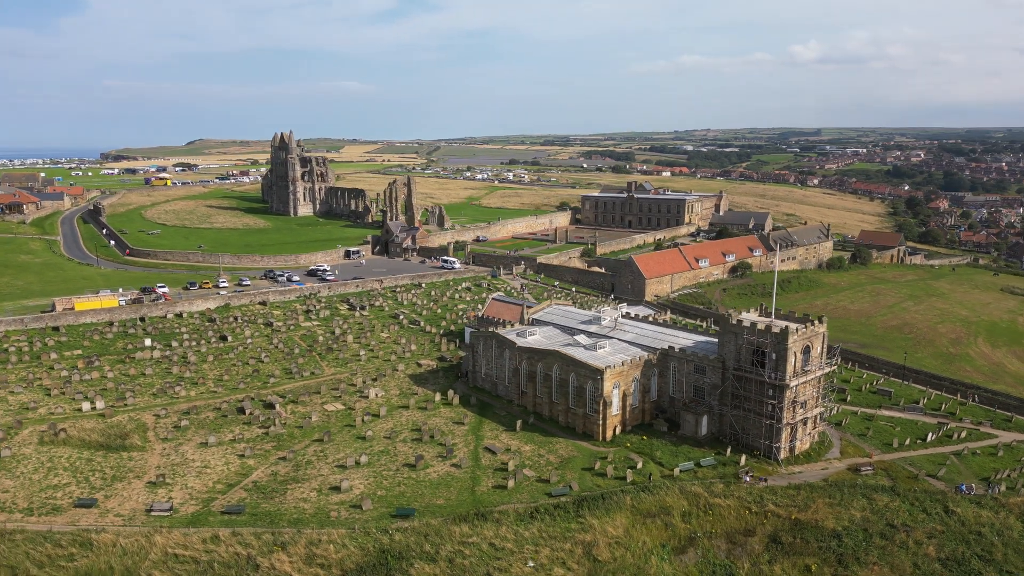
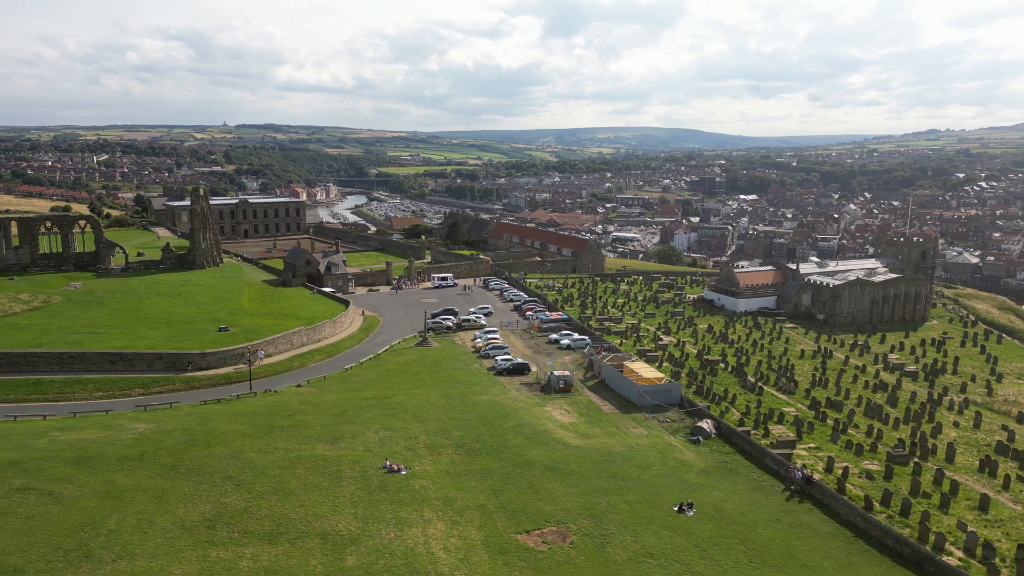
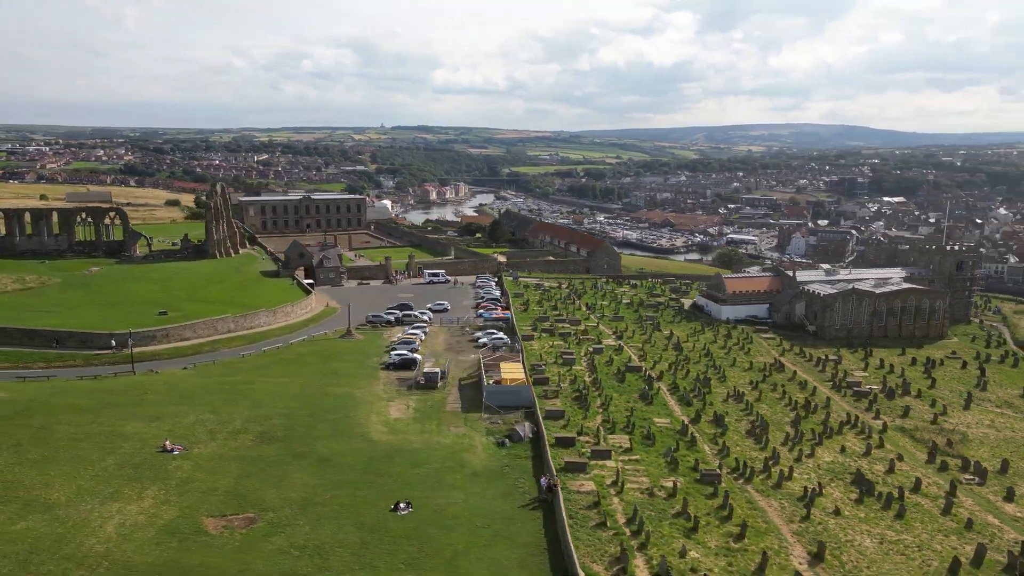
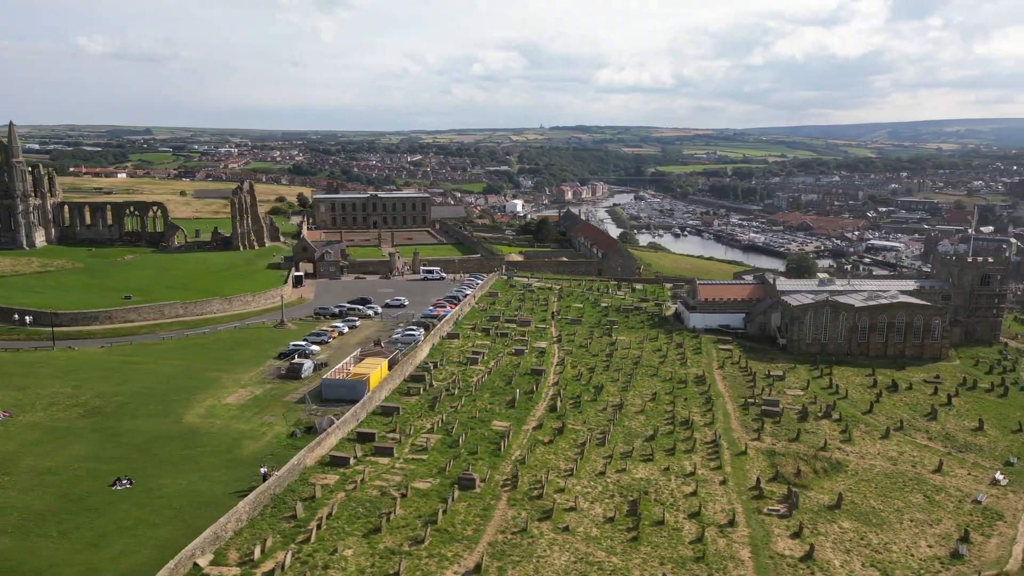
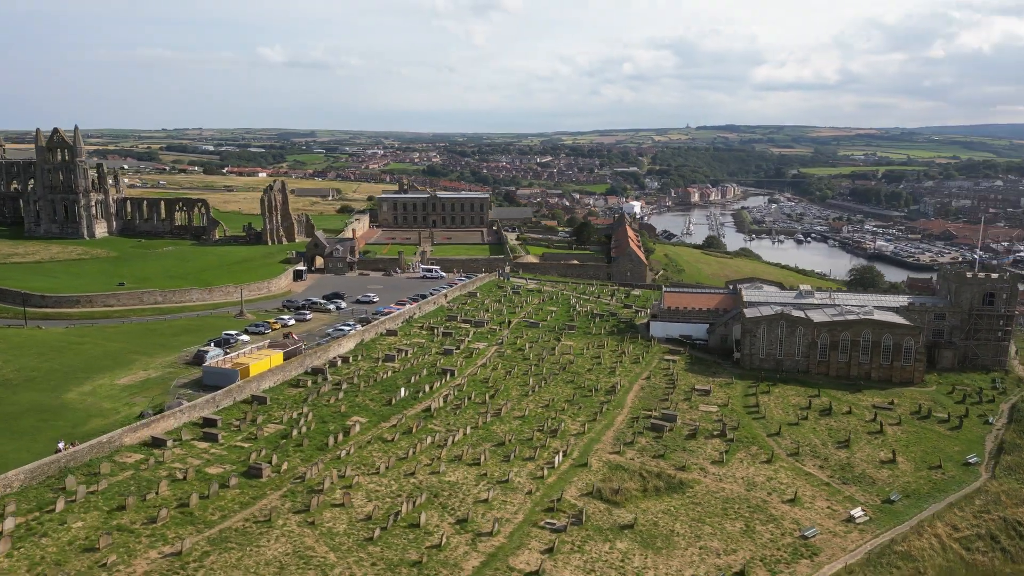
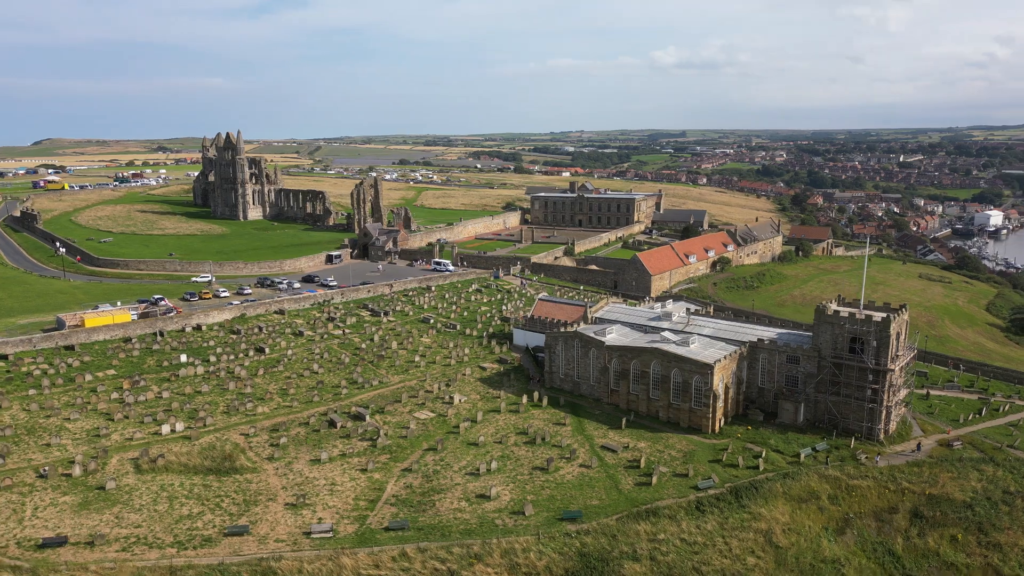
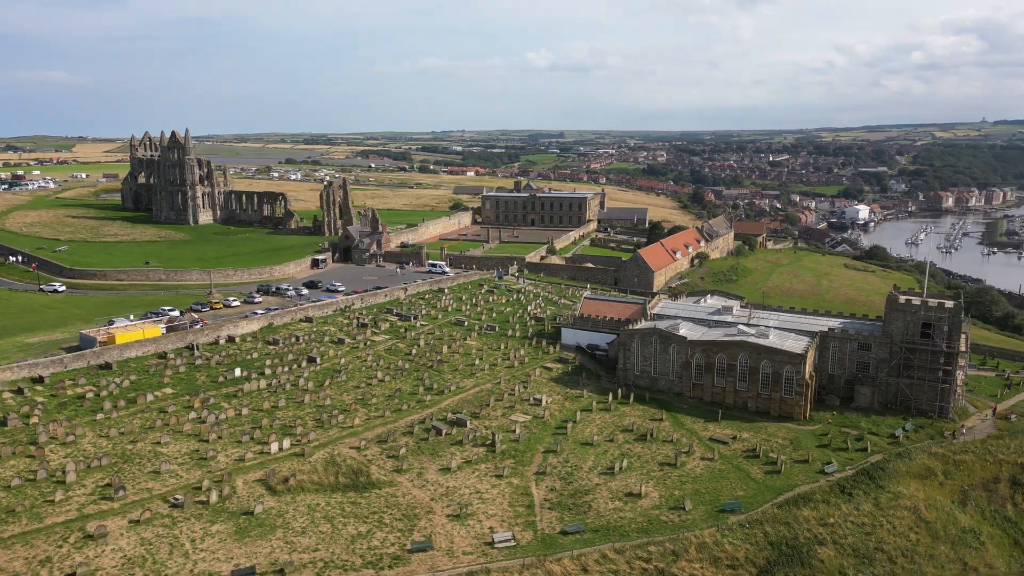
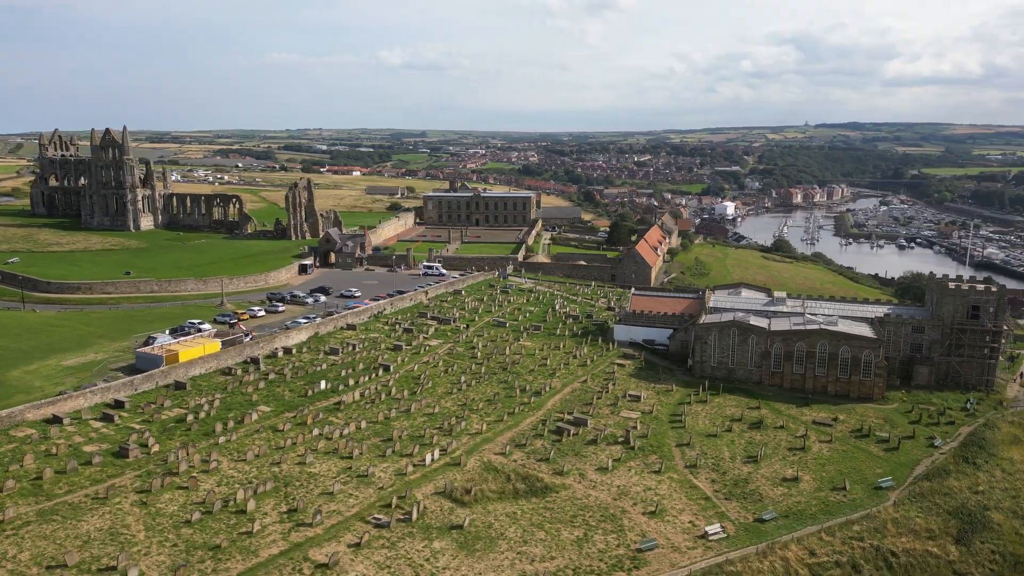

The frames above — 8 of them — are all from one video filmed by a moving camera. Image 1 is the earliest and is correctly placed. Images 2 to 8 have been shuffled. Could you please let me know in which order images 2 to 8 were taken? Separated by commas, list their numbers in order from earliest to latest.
6, 7, 8, 5, 4, 3, 2
